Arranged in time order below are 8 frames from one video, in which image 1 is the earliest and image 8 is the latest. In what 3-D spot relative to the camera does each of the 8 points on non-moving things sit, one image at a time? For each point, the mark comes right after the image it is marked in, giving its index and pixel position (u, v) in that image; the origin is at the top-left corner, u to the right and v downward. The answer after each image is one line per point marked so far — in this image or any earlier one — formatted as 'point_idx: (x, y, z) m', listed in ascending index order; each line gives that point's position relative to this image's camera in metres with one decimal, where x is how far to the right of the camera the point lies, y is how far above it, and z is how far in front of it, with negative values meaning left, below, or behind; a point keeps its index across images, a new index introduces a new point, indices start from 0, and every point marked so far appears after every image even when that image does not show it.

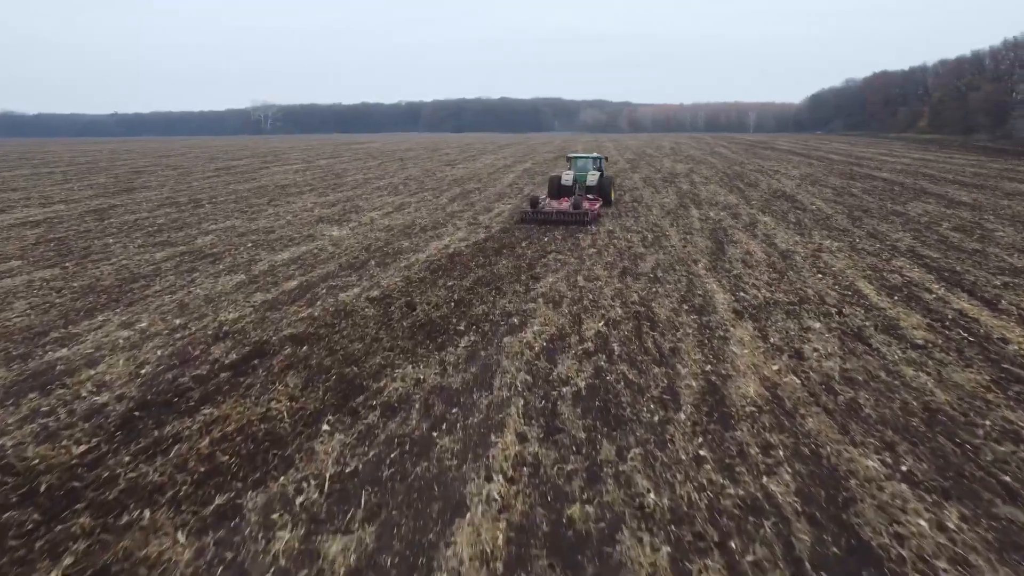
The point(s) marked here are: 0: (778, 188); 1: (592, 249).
0: (+6.4, +2.4, +19.6) m
1: (+1.1, +0.5, +11.3) m
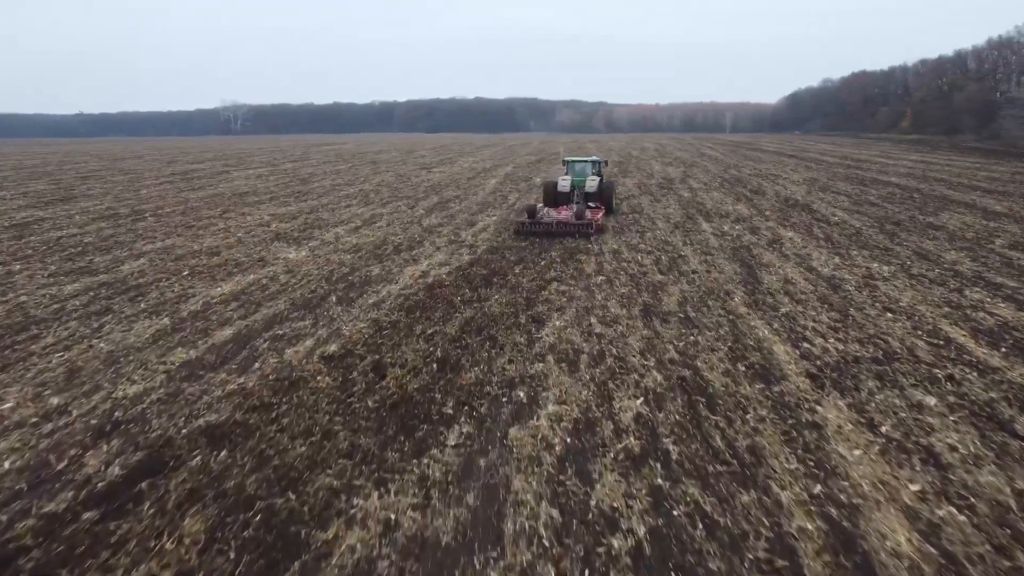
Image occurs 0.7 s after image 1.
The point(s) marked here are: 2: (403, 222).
0: (+6.0, +2.0, +17.9) m
1: (+1.0, +0.1, +9.4) m
2: (-1.9, +1.1, +14.1) m
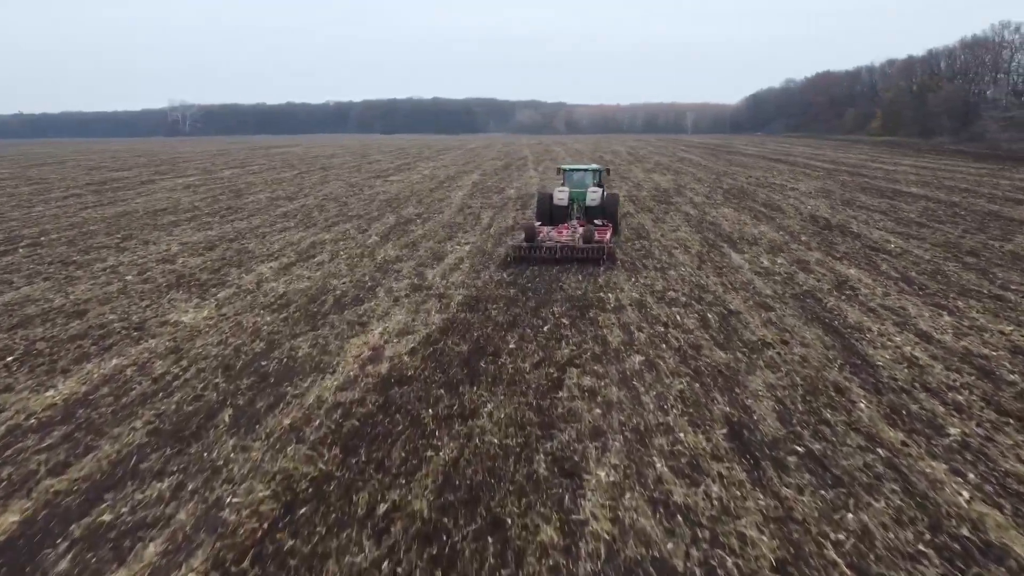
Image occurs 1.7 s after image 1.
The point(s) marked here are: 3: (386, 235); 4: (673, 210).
0: (+5.5, +1.4, +15.2) m
1: (+1.0, -0.5, +6.4) m
2: (-2.2, +0.4, +10.9) m
3: (-2.0, +0.8, +12.7) m
4: (+3.1, +1.5, +15.7) m
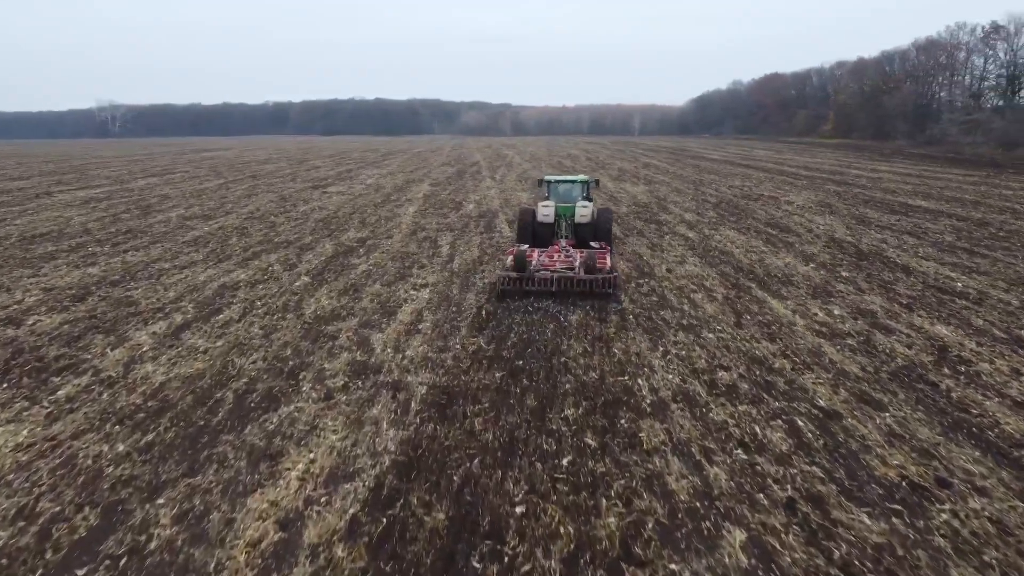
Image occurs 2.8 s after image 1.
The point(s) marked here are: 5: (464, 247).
0: (+5.0, +0.8, +12.9) m
1: (+1.0, -1.1, +3.8) m
2: (-2.4, -0.2, +8.1) m
3: (-2.3, +0.2, +10.0) m
4: (+2.5, +0.9, +13.3) m
5: (-0.7, +0.6, +11.9) m
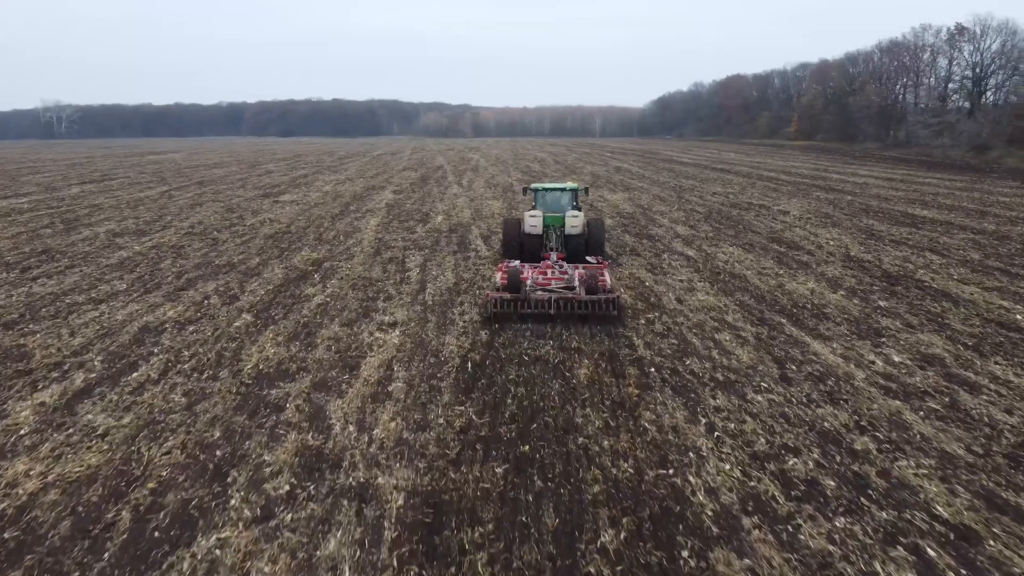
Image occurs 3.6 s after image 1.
0: (+4.7, +0.5, +11.6) m
1: (+1.2, -1.5, +2.3) m
2: (-2.5, -0.6, +6.5) m
3: (-2.5, -0.2, +8.3) m
4: (+2.2, +0.6, +11.8) m
5: (-1.0, +0.2, +10.3) m
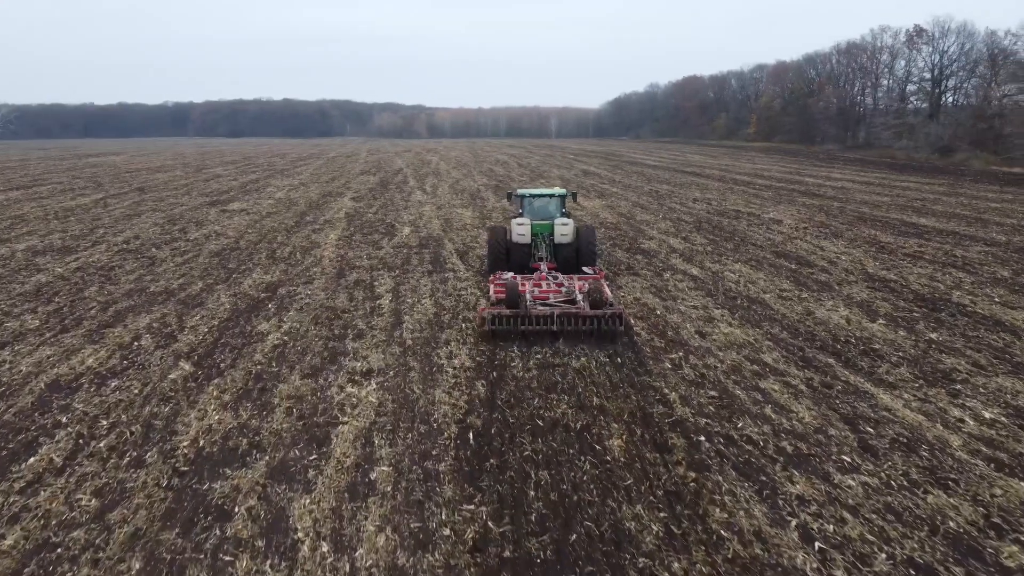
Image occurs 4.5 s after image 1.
0: (+4.4, +0.2, +10.5) m
1: (+1.5, -1.8, +1.0) m
2: (-2.4, -0.9, +5.0) m
3: (-2.5, -0.6, +6.8) m
4: (+1.9, +0.3, +10.6) m
5: (-1.1, -0.1, +8.9) m
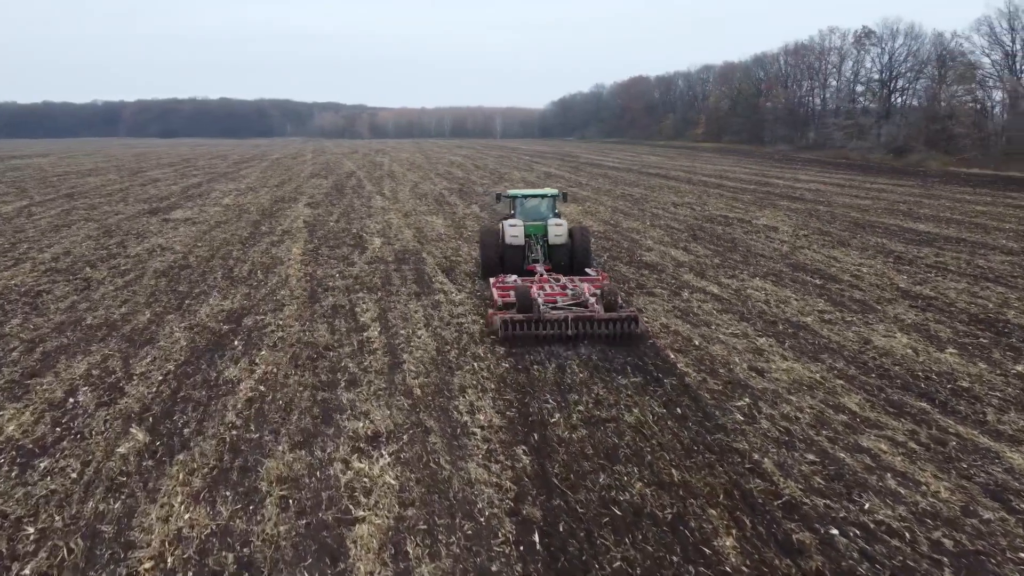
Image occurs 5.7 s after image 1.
0: (+4.4, 0.0, +9.6) m
1: (+2.1, -2.0, -0.1) m
2: (-2.0, -1.2, +3.6) m
3: (-2.3, -0.8, +5.4) m
4: (+1.9, 0.0, +9.5) m
5: (-1.0, -0.4, +7.5) m
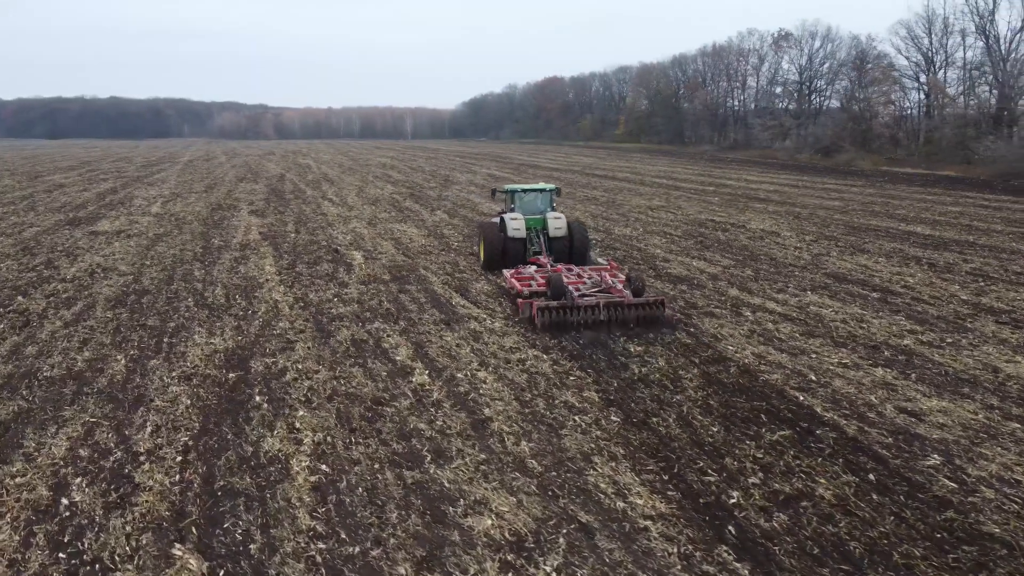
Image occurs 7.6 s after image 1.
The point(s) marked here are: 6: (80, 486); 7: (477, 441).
0: (+4.7, -0.1, +8.8) m
1: (+3.6, -2.2, -1.0) m
2: (-1.0, -1.5, +2.1) m
3: (-1.4, -1.1, +3.9) m
4: (+2.2, -0.2, +8.4) m
5: (-0.4, -0.6, +6.2) m
6: (-2.3, -1.0, +4.3) m
7: (-0.2, -0.9, +4.8) m
